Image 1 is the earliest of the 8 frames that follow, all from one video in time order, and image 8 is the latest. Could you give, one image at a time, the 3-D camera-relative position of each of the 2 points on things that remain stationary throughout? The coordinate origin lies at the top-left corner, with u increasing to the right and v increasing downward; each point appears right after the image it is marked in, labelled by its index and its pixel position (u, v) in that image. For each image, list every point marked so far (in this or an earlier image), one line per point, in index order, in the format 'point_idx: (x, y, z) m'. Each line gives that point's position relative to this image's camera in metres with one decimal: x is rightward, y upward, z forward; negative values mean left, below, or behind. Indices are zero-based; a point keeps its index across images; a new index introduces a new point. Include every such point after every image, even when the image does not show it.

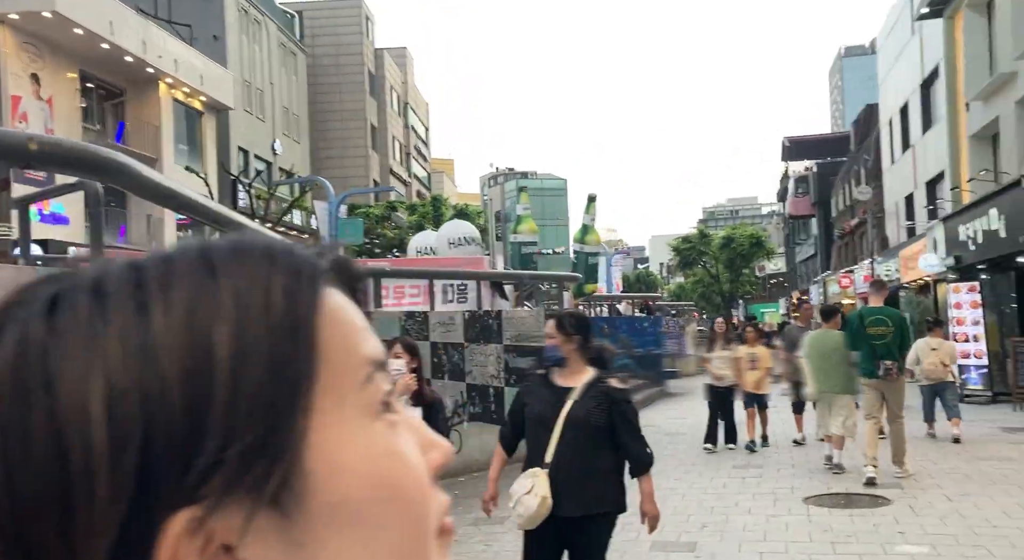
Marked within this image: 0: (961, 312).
0: (+7.0, -0.5, +17.5) m
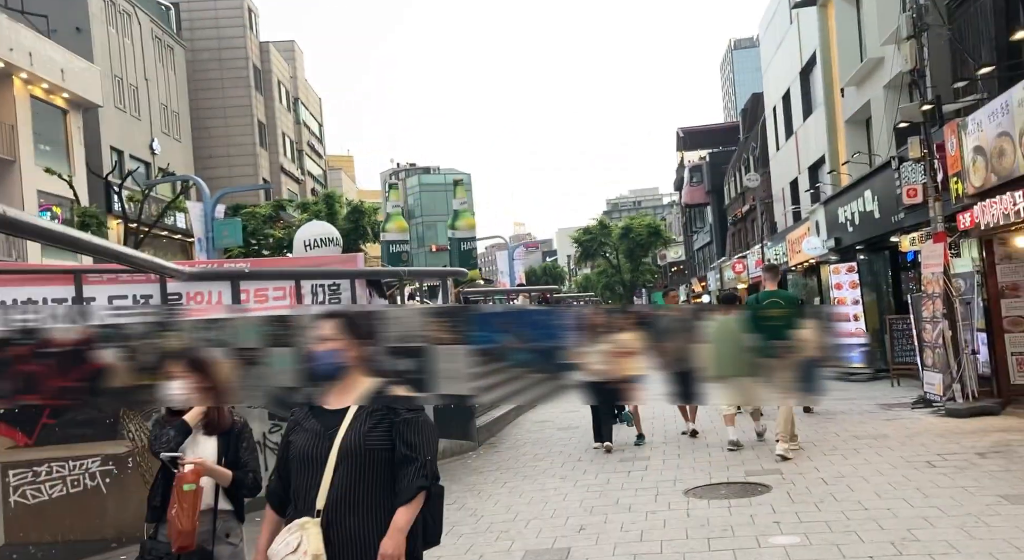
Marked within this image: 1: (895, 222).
0: (+5.3, -0.2, +17.7) m
1: (+5.8, +0.9, +16.6) m
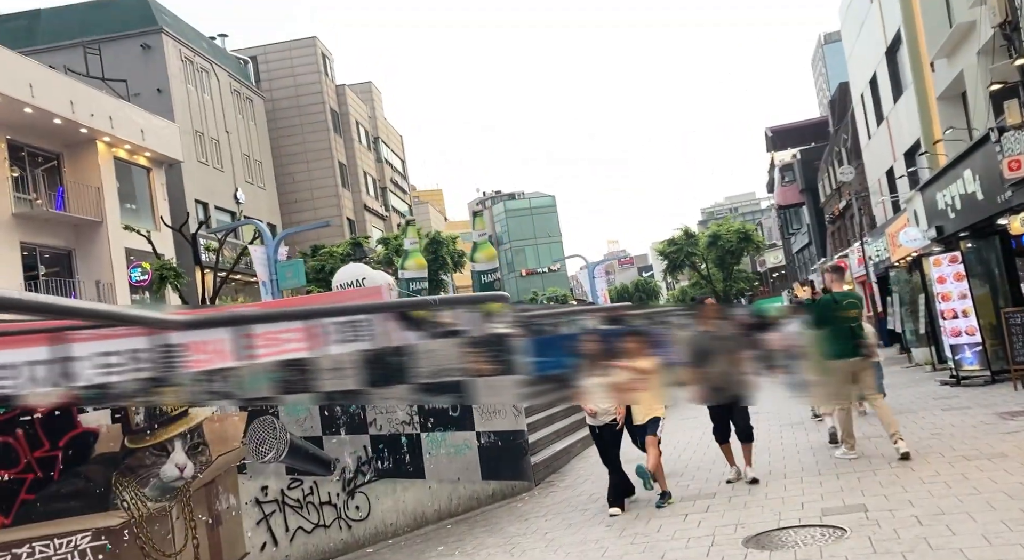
0: (+6.2, -0.1, +16.0) m
1: (+6.6, +1.0, +14.9) m
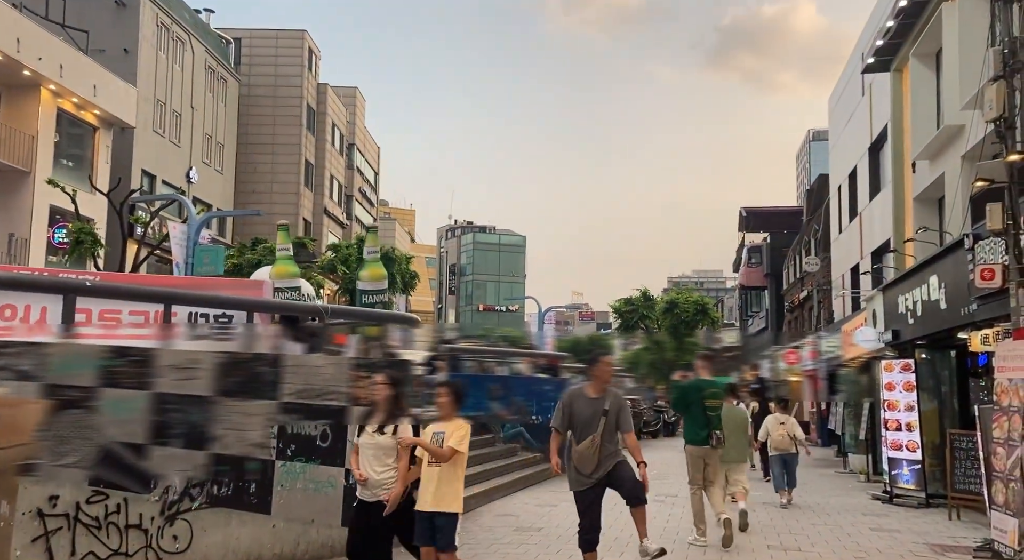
0: (+5.1, -1.5, +14.9) m
1: (+5.7, -0.4, +13.8) m
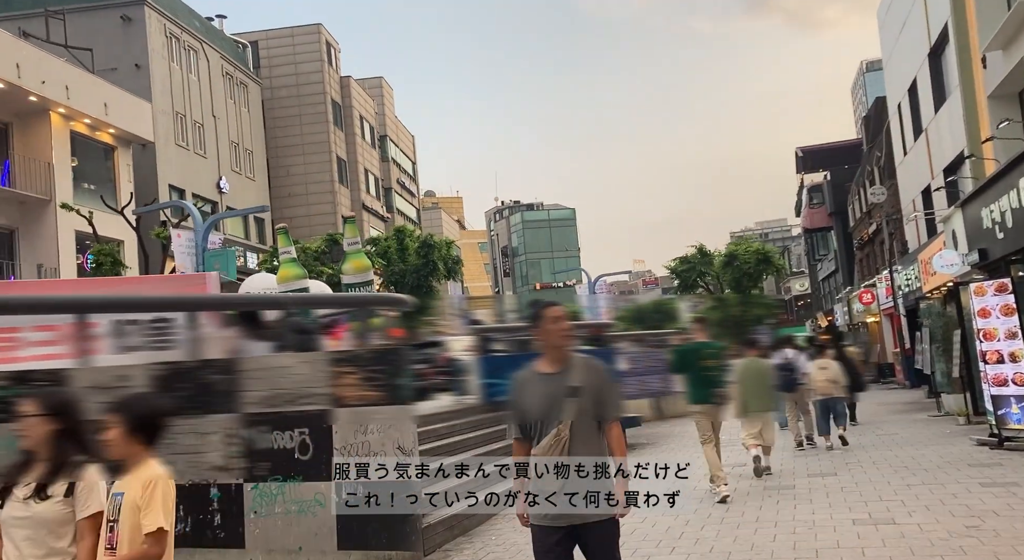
0: (+5.6, -0.5, +13.0) m
1: (+5.9, +0.6, +11.9) m
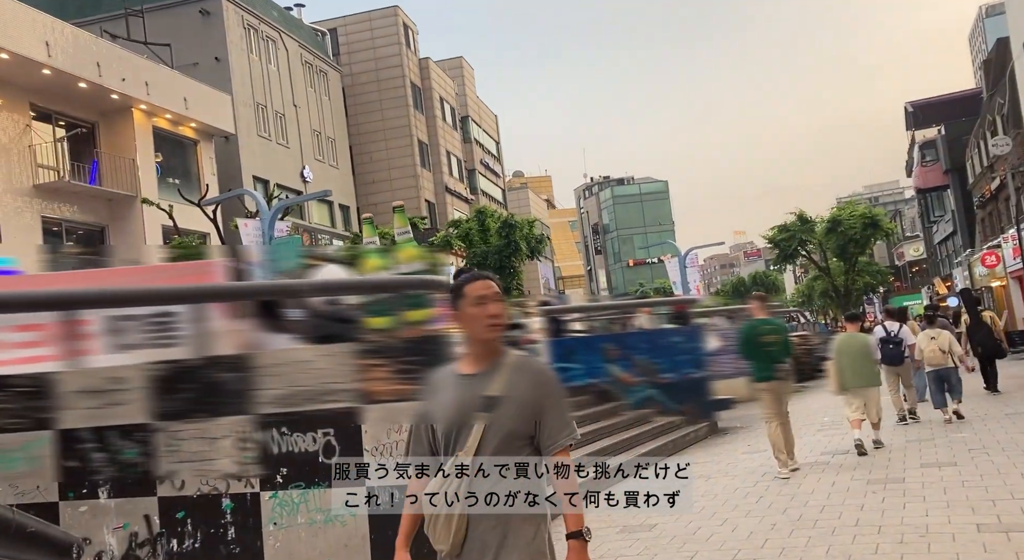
0: (+6.3, 0.0, +11.7) m
1: (+6.5, +1.1, +10.5) m
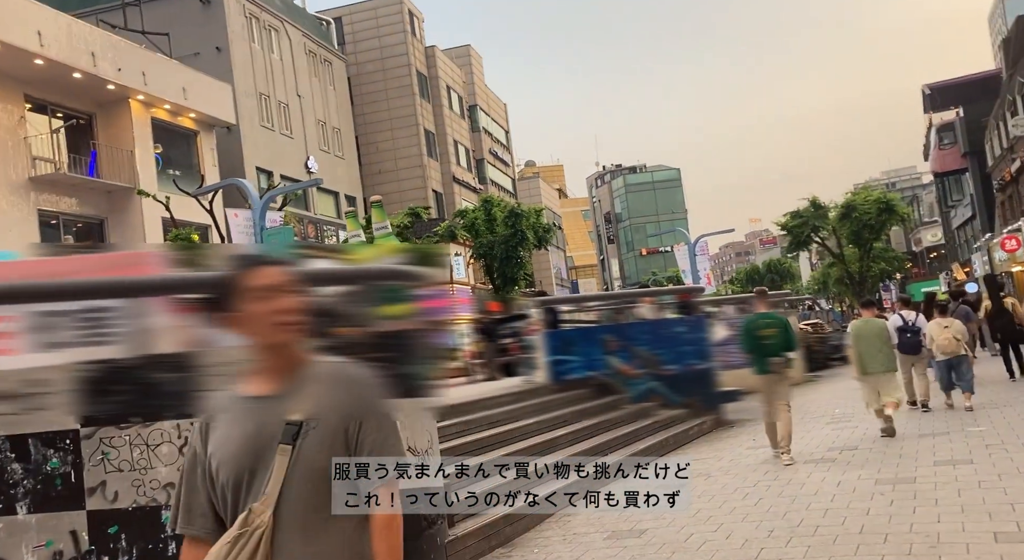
0: (+6.2, +0.1, +11.0) m
1: (+6.4, +1.3, +9.9) m
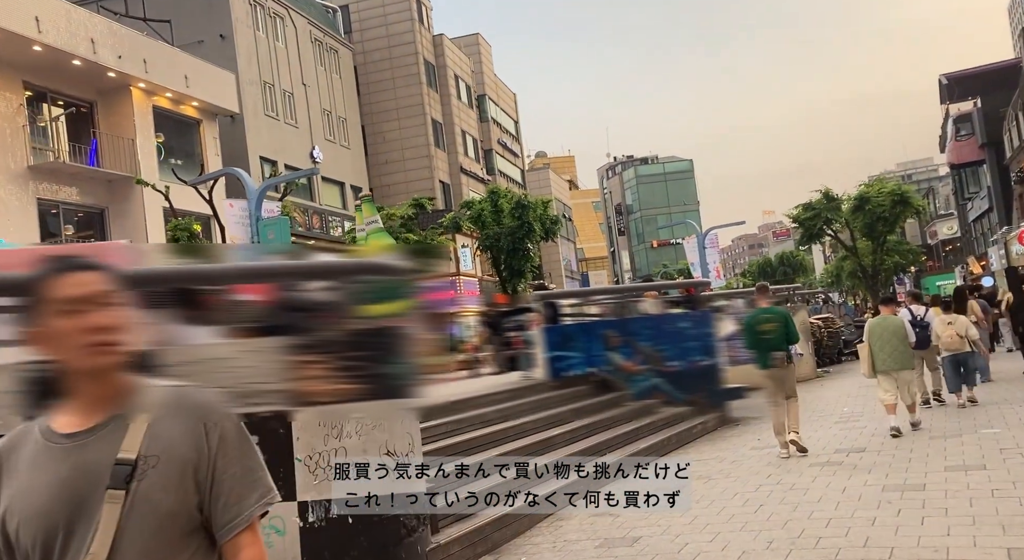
0: (+6.2, +0.2, +10.6) m
1: (+6.3, +1.3, +9.4) m
